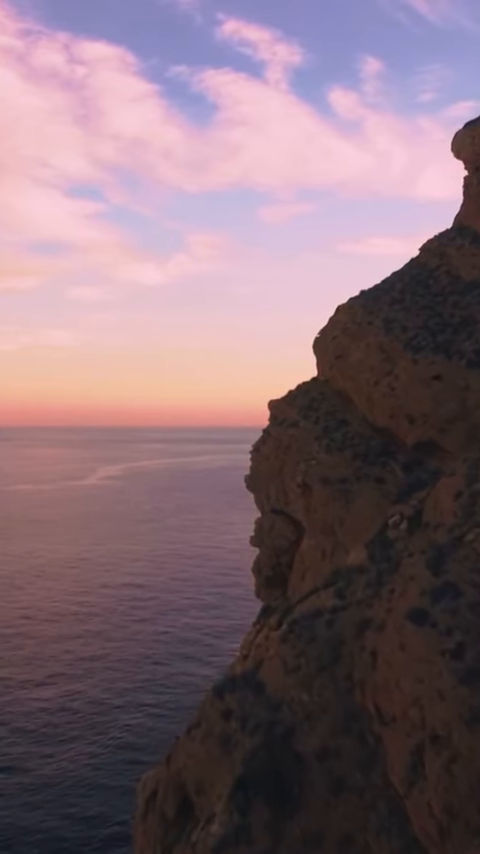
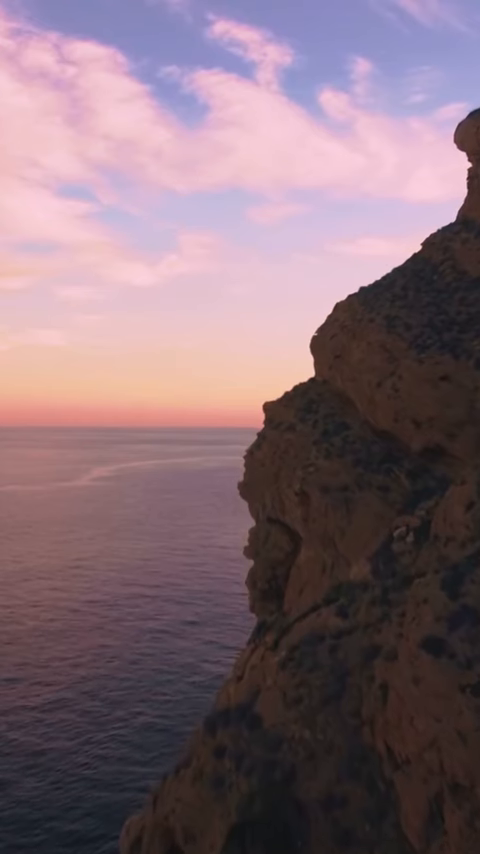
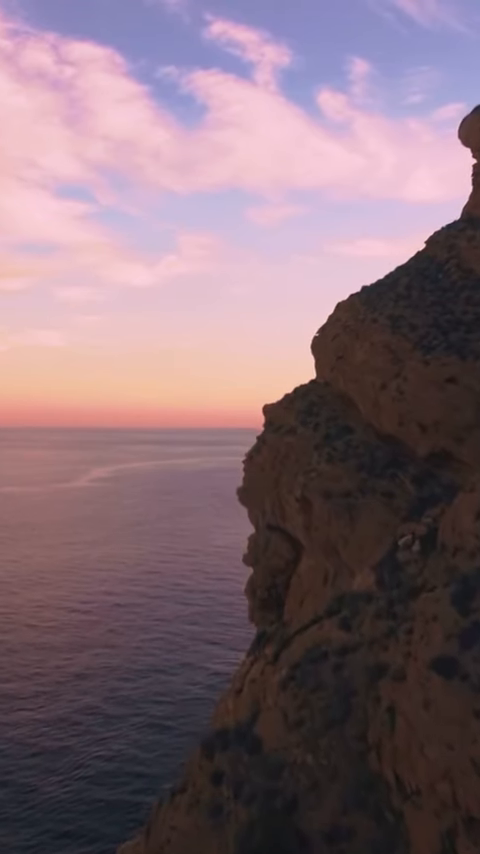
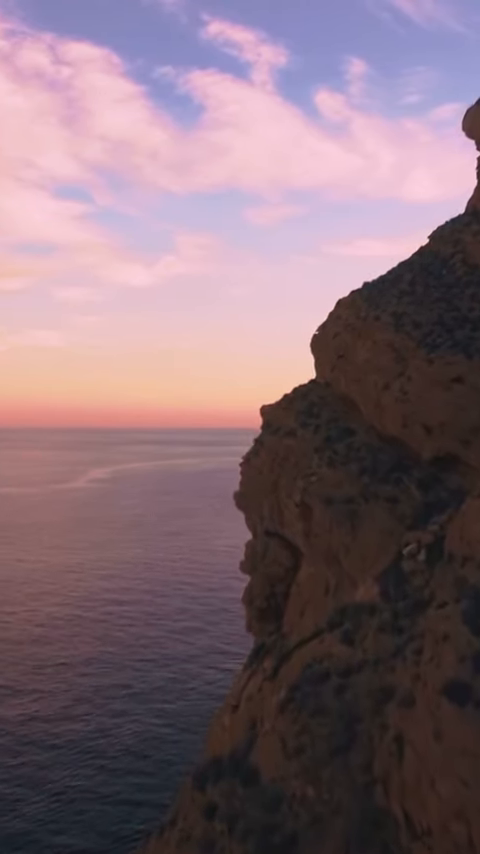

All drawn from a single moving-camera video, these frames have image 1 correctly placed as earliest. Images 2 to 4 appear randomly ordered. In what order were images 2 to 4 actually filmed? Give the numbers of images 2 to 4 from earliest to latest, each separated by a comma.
2, 3, 4
